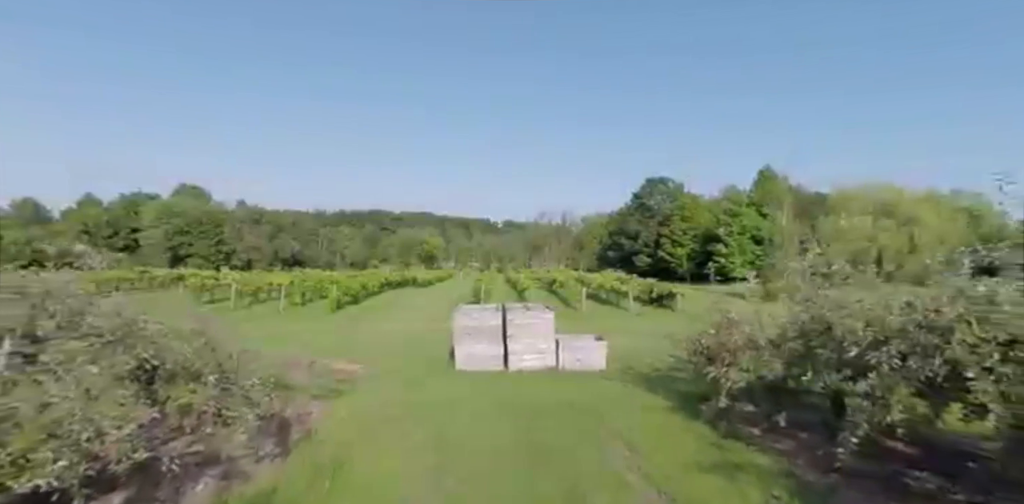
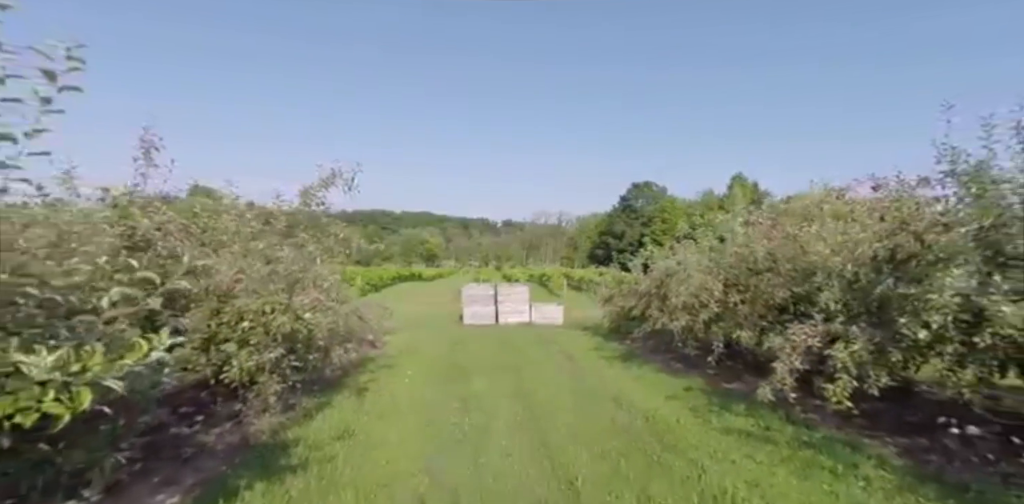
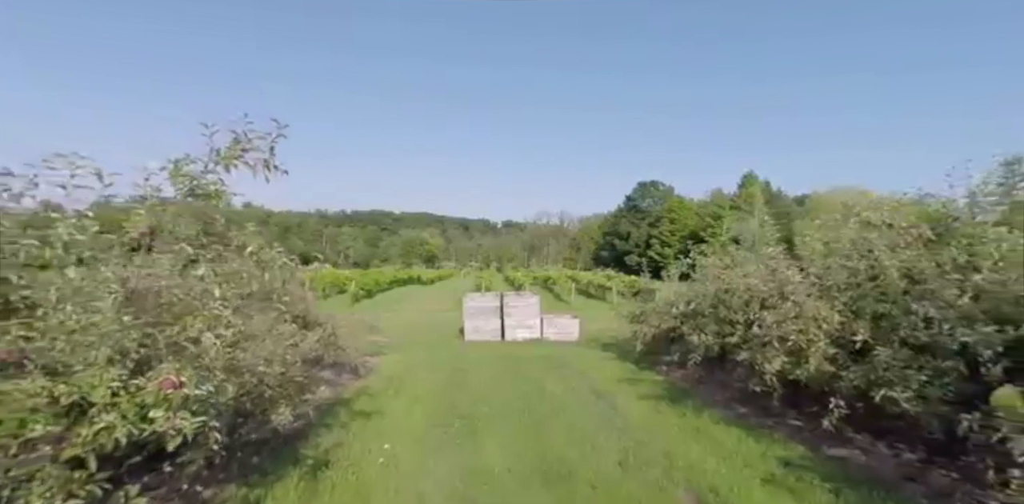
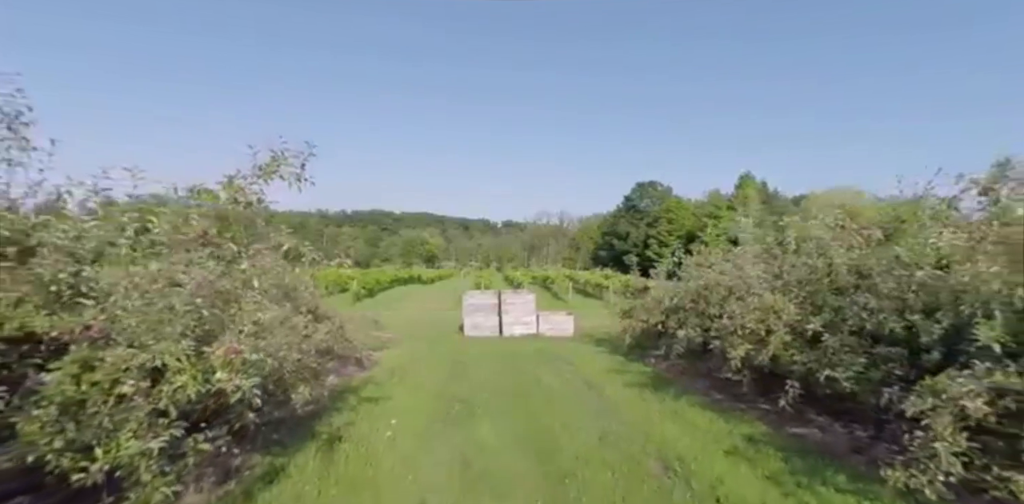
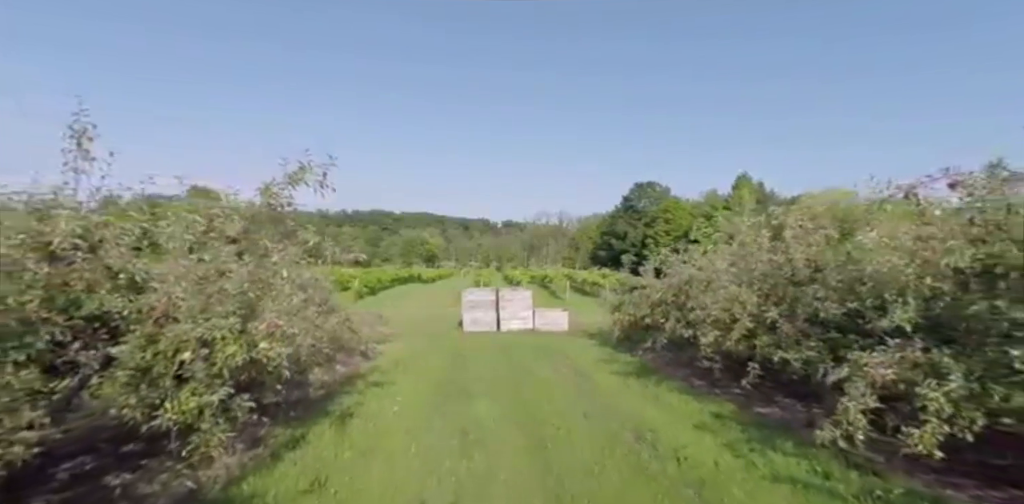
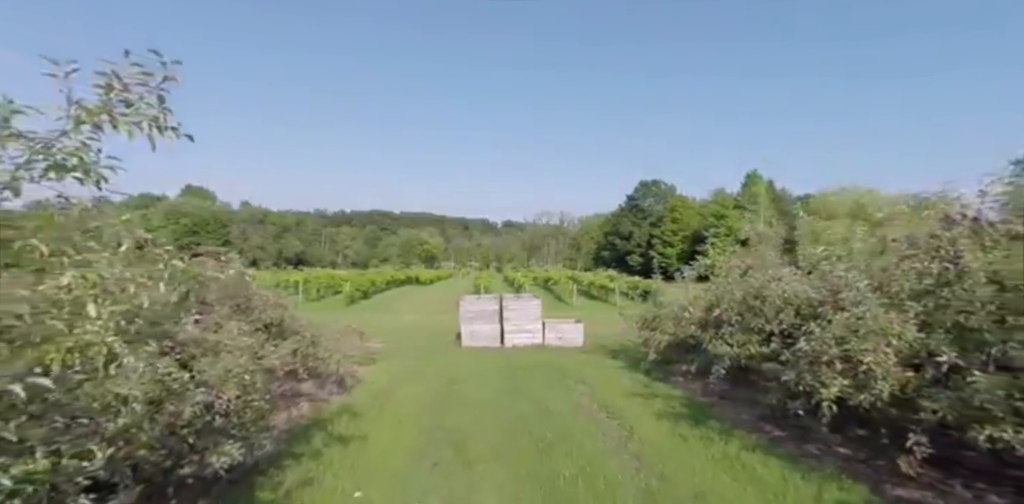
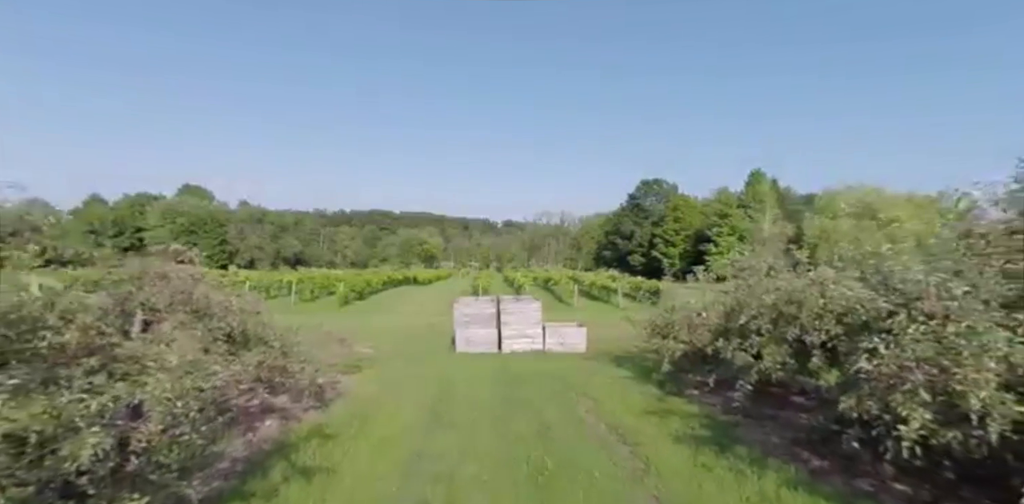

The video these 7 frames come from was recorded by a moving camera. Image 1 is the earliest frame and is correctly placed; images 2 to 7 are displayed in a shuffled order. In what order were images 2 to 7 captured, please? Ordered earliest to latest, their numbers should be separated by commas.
7, 6, 3, 4, 5, 2
